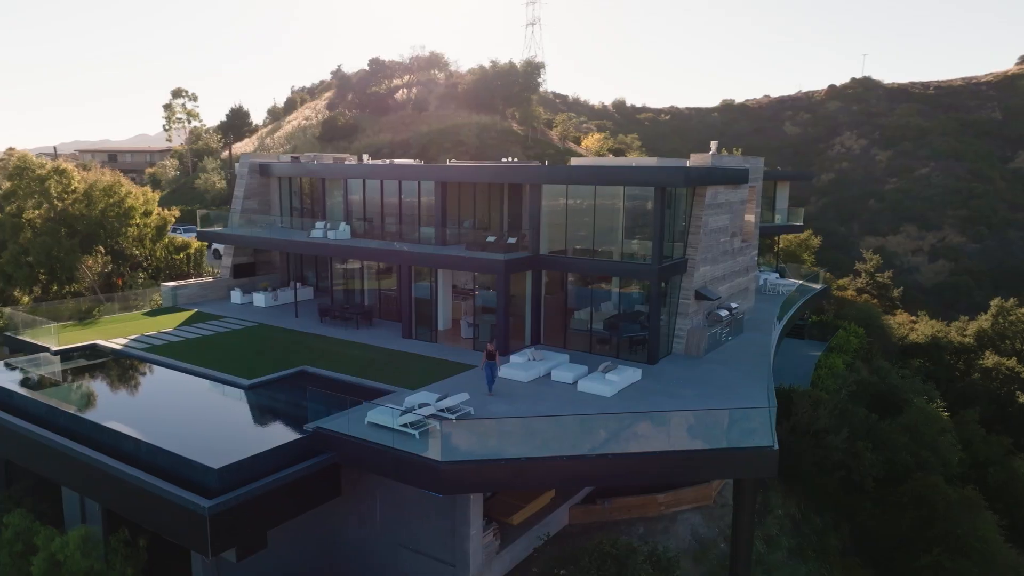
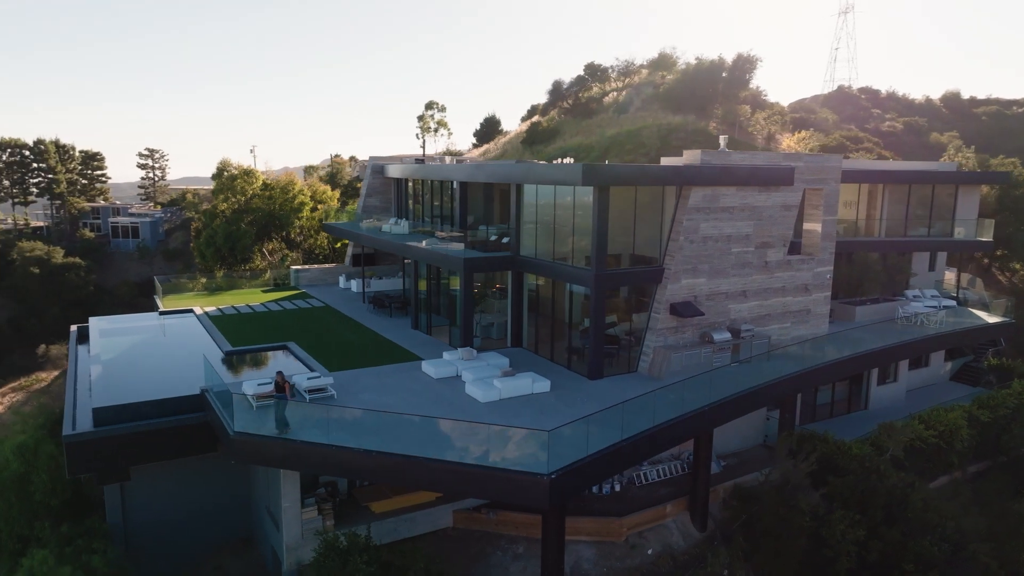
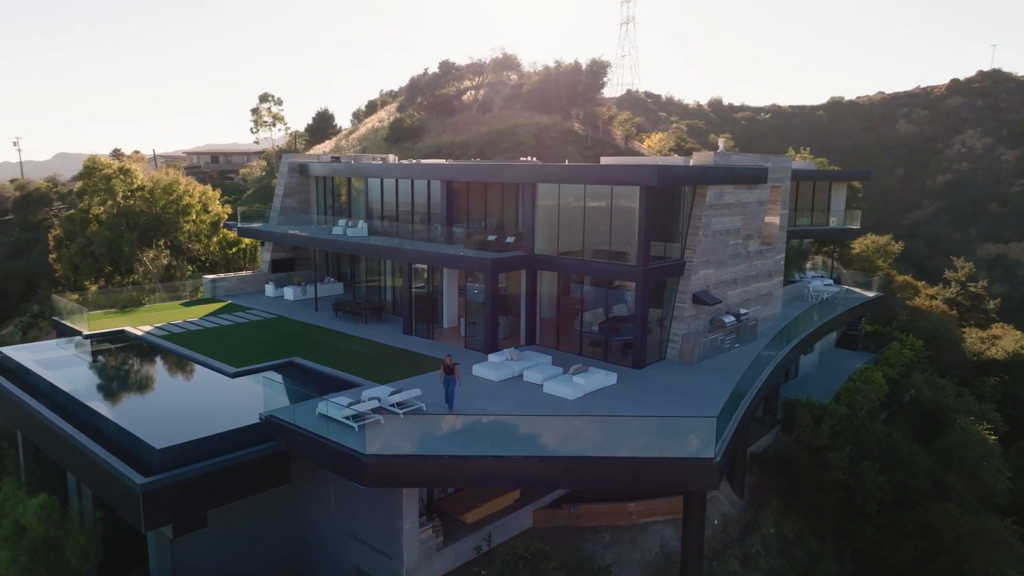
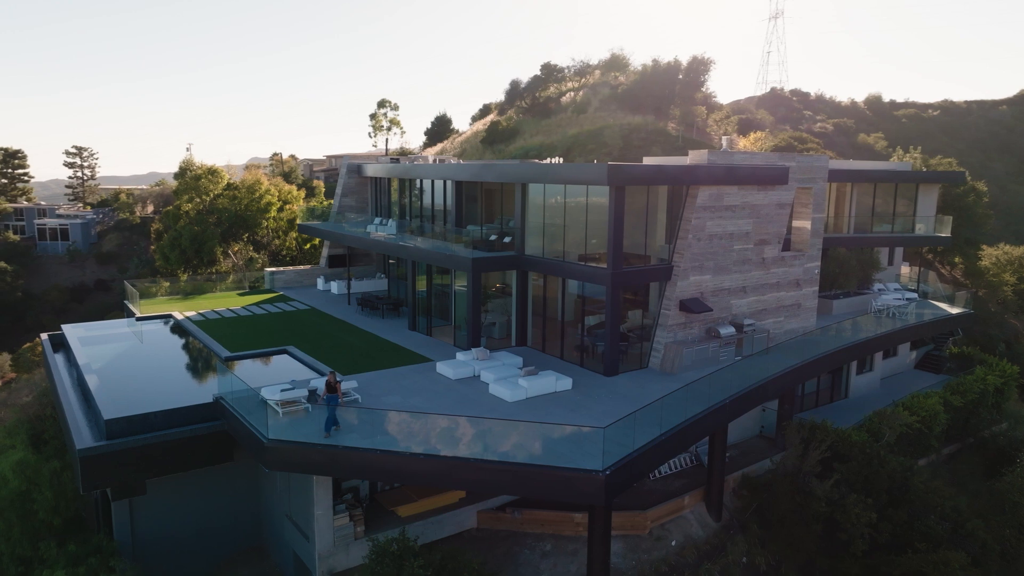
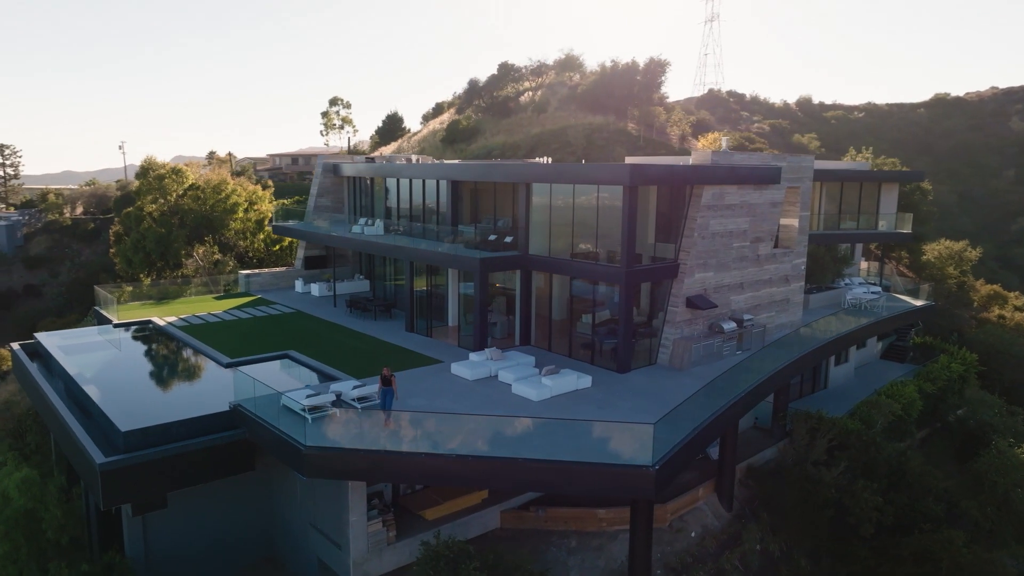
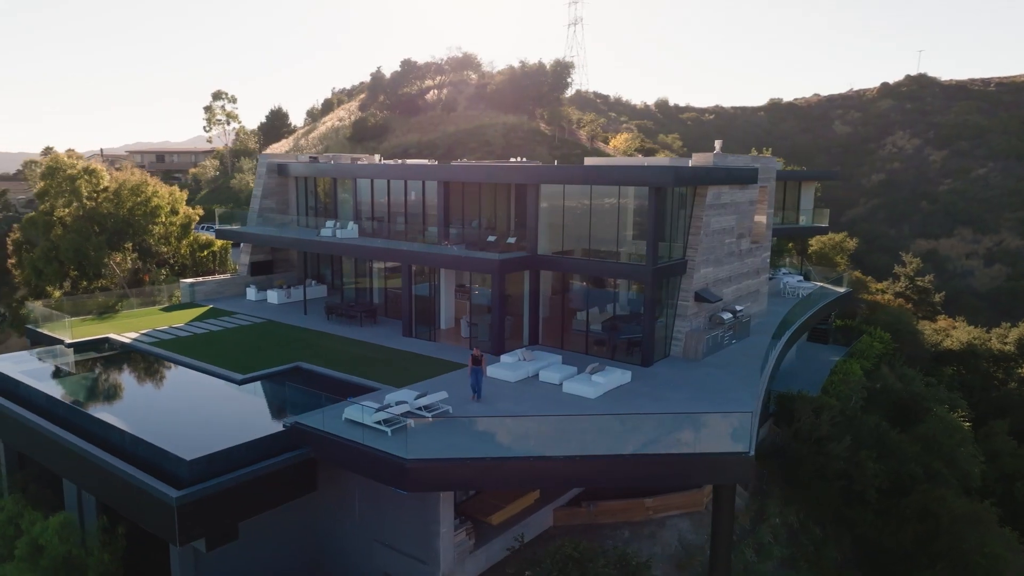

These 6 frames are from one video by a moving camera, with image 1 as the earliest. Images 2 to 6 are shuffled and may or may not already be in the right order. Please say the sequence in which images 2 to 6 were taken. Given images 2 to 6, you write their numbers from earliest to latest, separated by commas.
6, 3, 5, 4, 2
